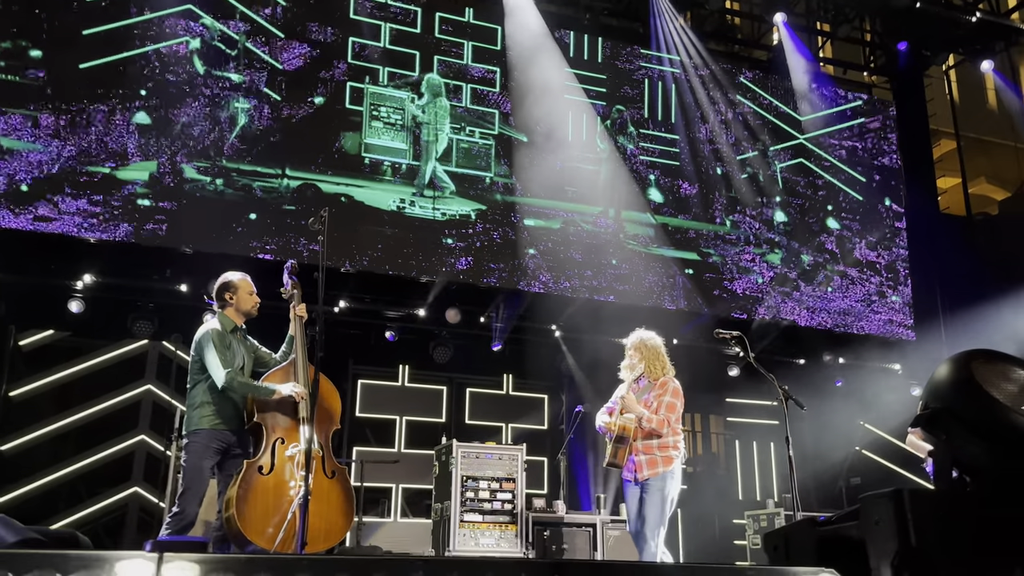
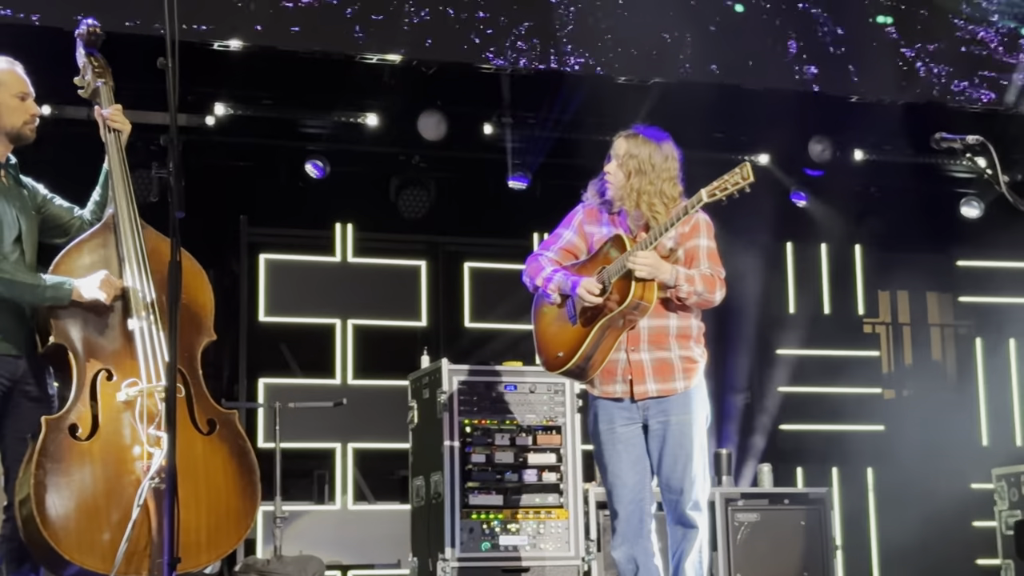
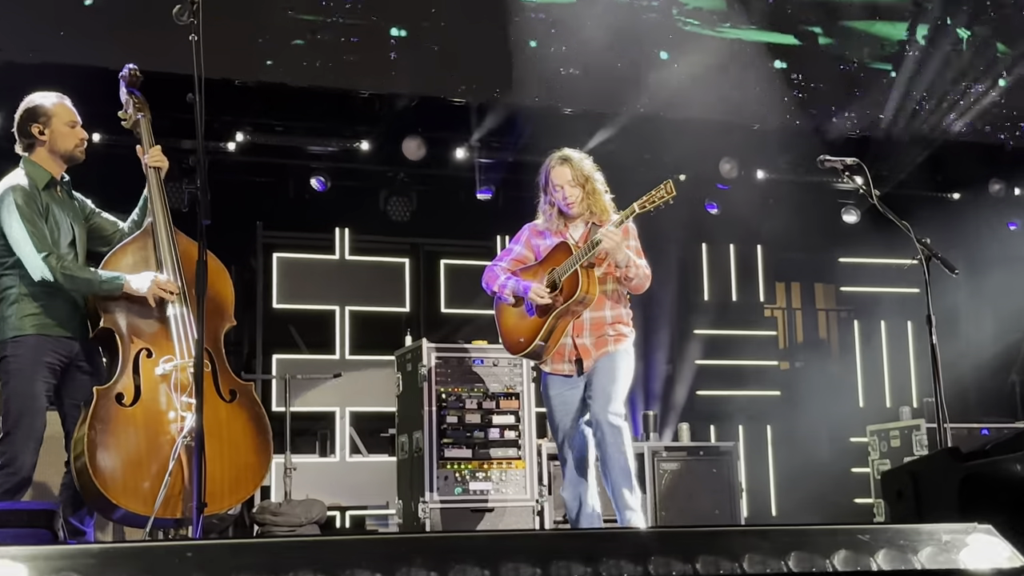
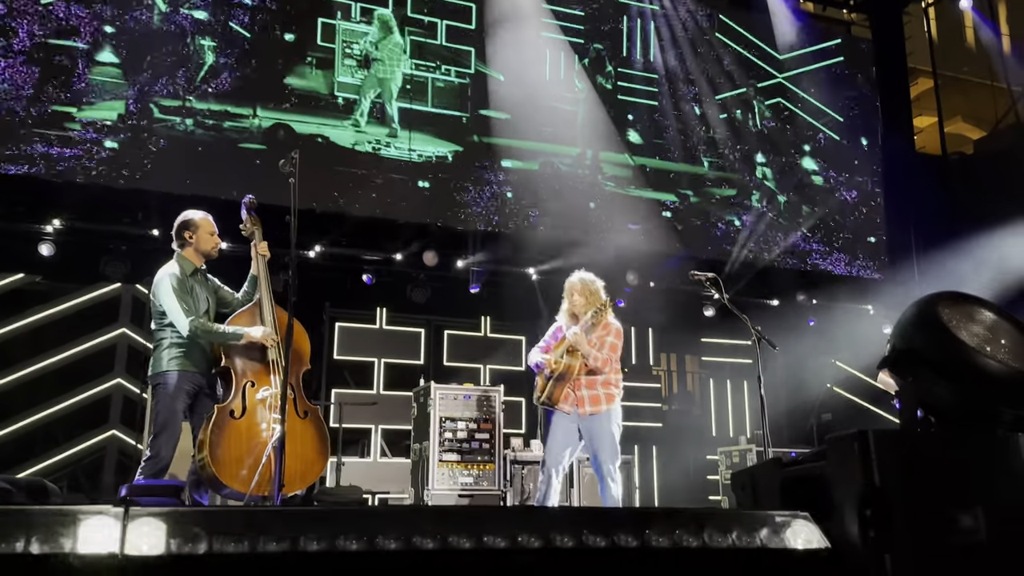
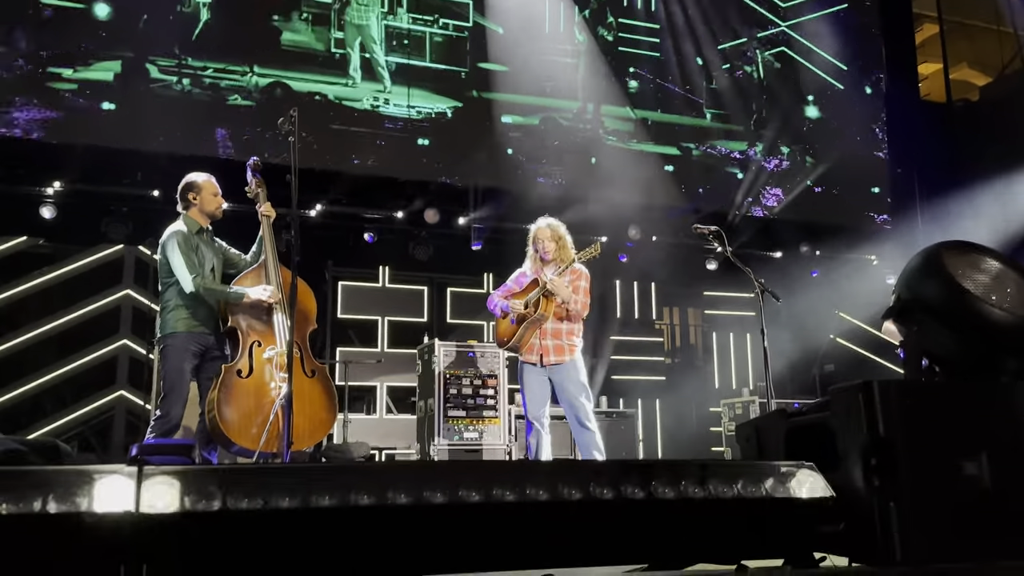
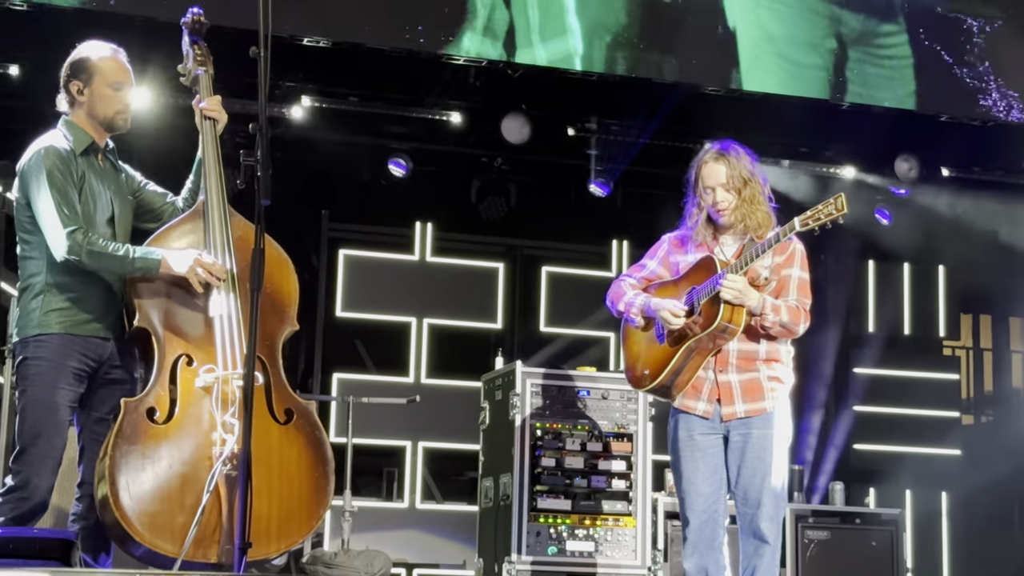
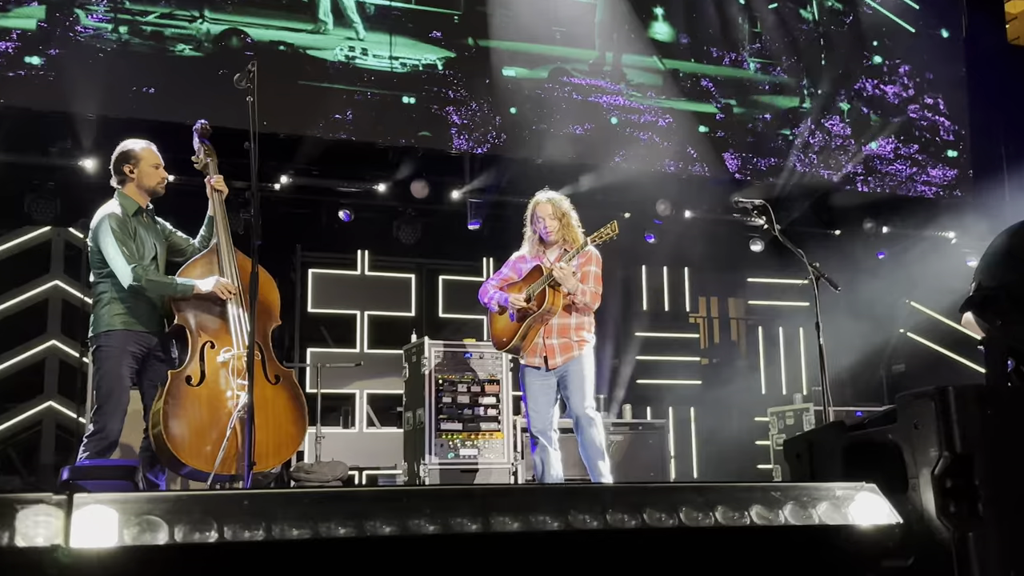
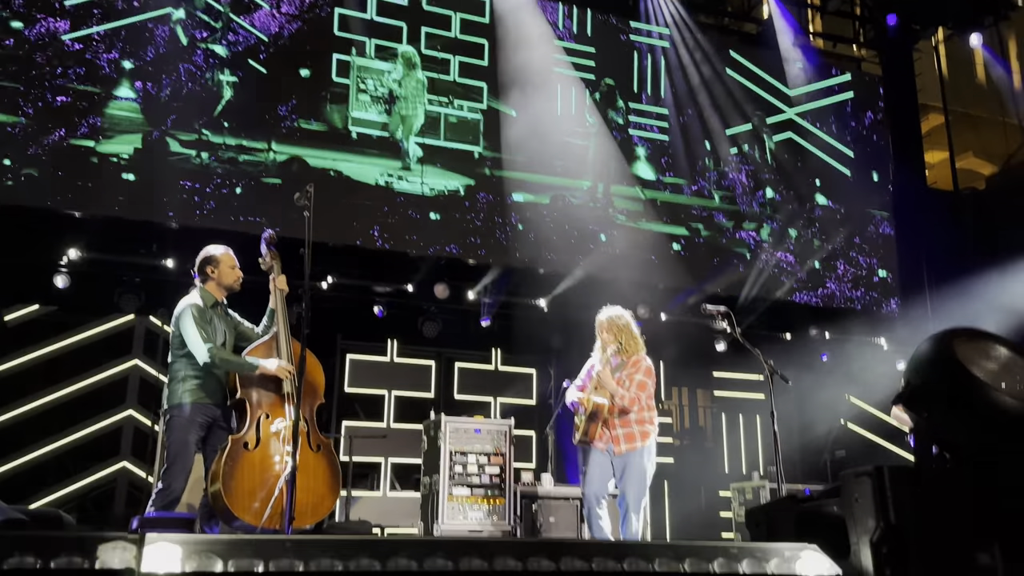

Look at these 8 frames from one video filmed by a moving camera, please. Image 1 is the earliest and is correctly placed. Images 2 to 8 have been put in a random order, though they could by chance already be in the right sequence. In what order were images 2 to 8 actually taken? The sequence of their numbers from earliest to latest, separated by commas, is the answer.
8, 4, 5, 7, 3, 2, 6
